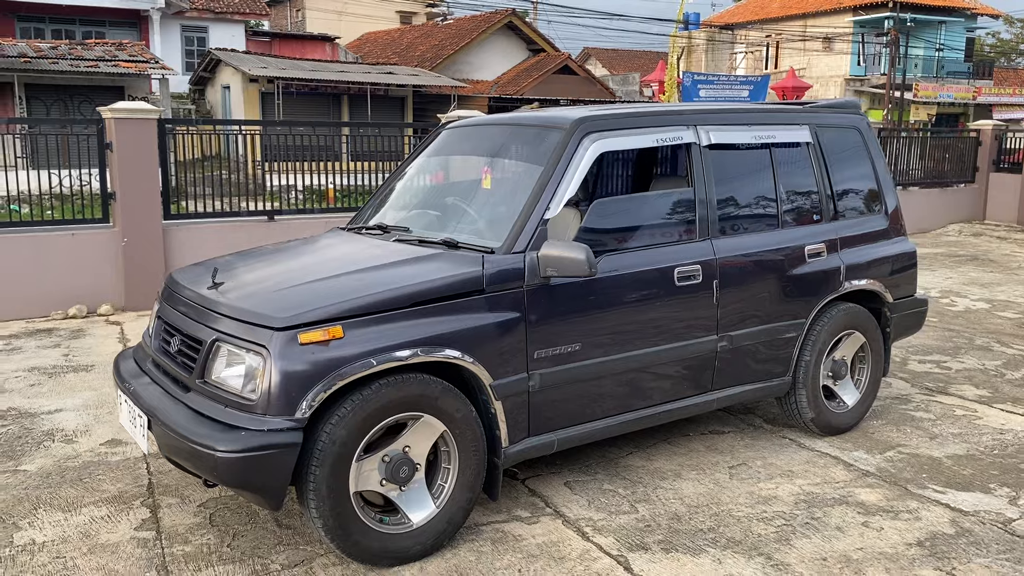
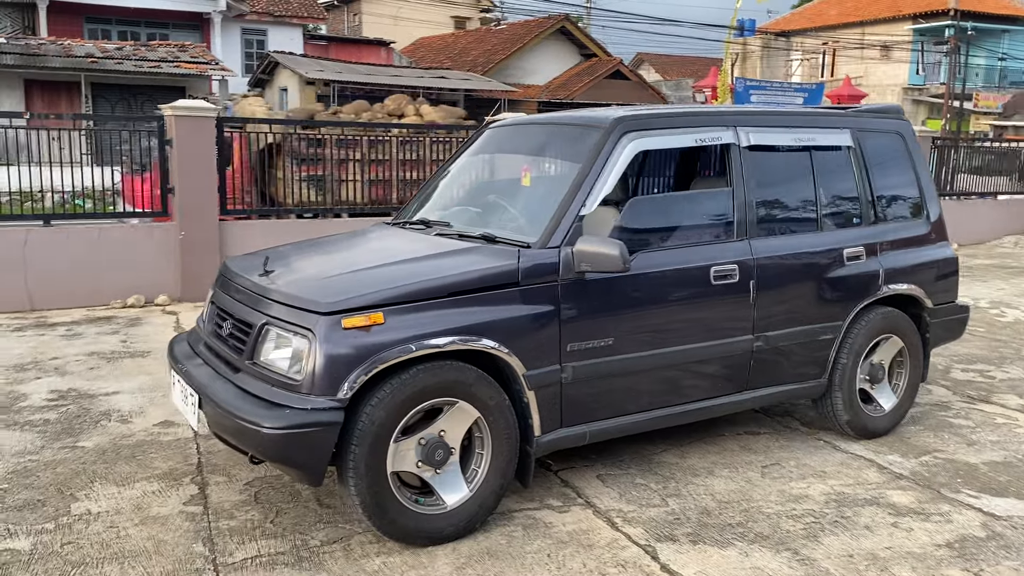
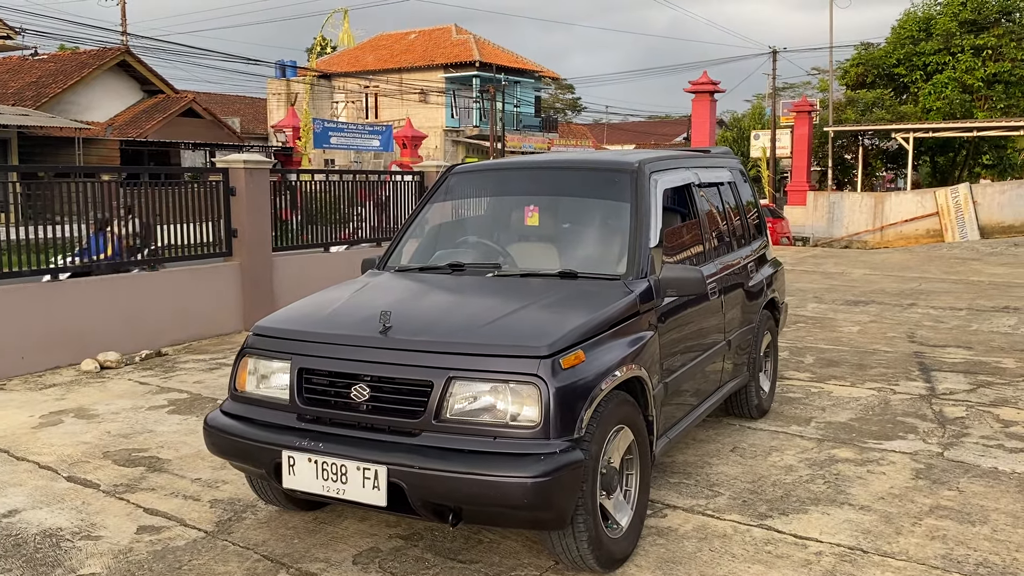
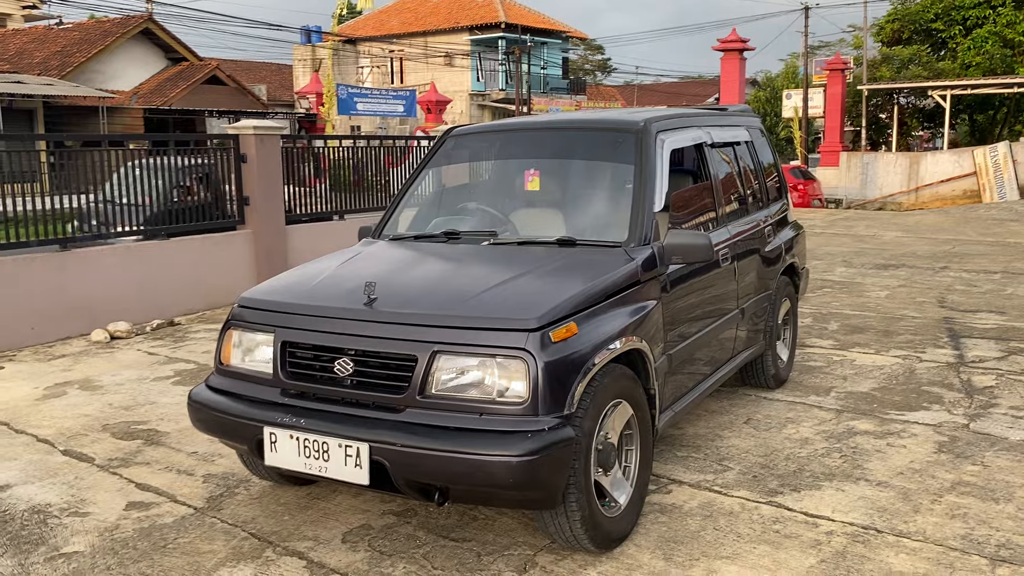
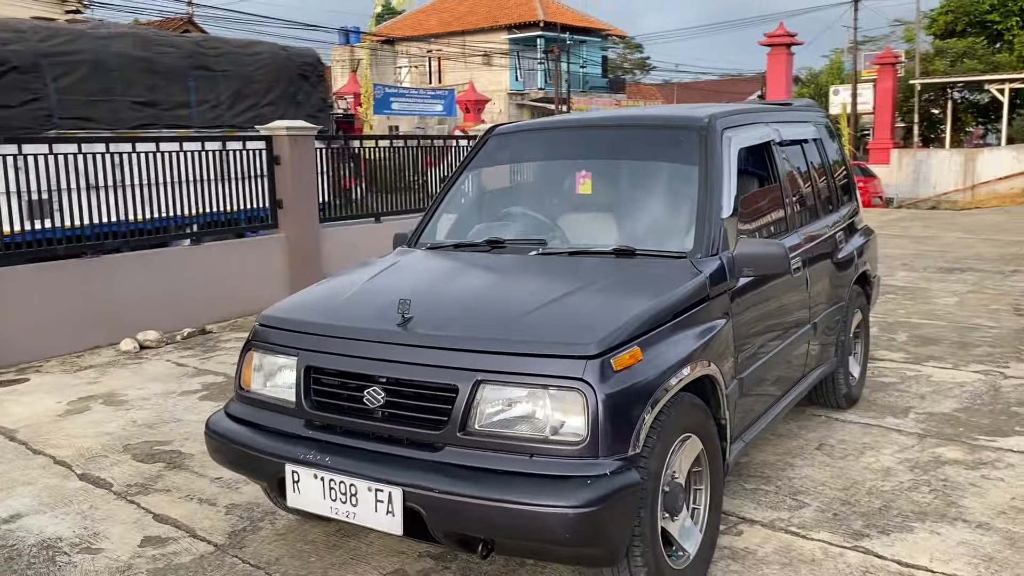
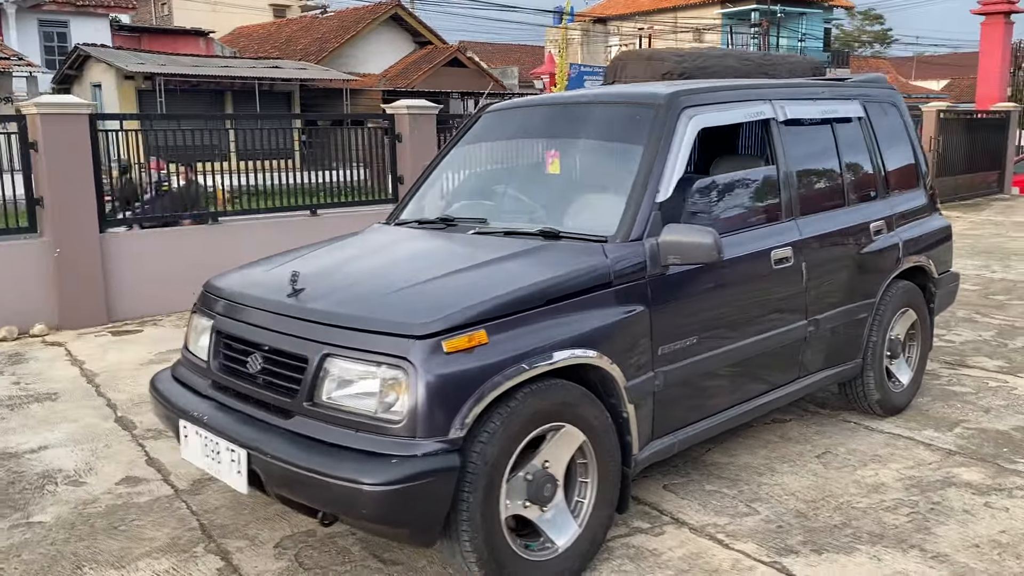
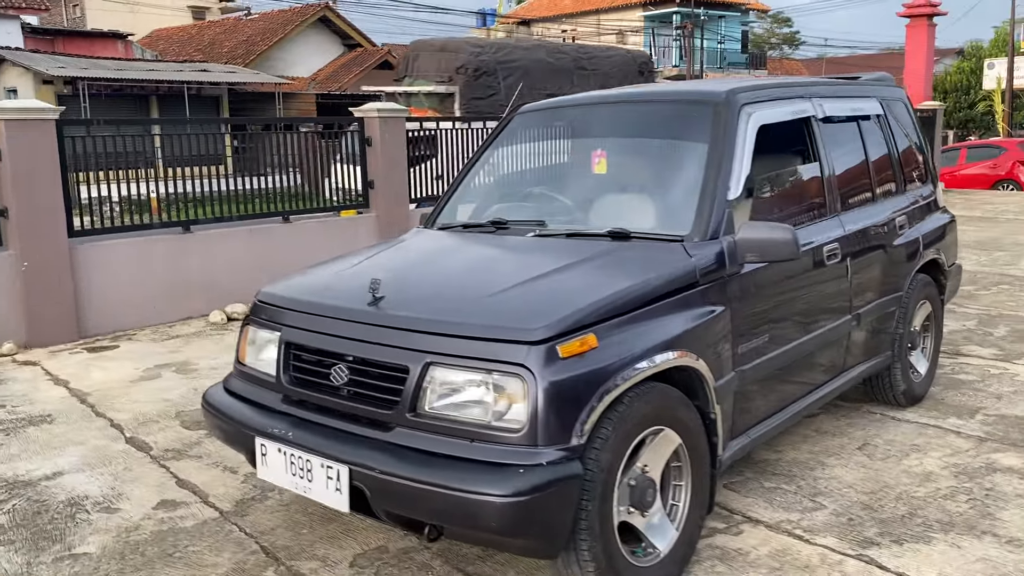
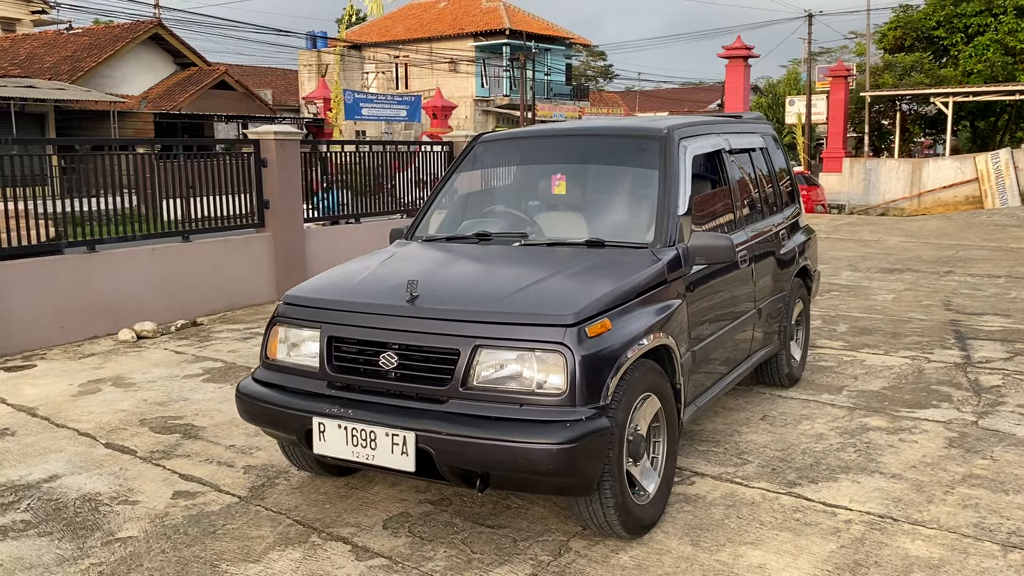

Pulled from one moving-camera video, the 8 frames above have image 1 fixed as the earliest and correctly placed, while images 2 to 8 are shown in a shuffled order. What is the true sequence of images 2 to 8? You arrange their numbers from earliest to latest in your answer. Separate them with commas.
2, 6, 7, 5, 4, 8, 3
